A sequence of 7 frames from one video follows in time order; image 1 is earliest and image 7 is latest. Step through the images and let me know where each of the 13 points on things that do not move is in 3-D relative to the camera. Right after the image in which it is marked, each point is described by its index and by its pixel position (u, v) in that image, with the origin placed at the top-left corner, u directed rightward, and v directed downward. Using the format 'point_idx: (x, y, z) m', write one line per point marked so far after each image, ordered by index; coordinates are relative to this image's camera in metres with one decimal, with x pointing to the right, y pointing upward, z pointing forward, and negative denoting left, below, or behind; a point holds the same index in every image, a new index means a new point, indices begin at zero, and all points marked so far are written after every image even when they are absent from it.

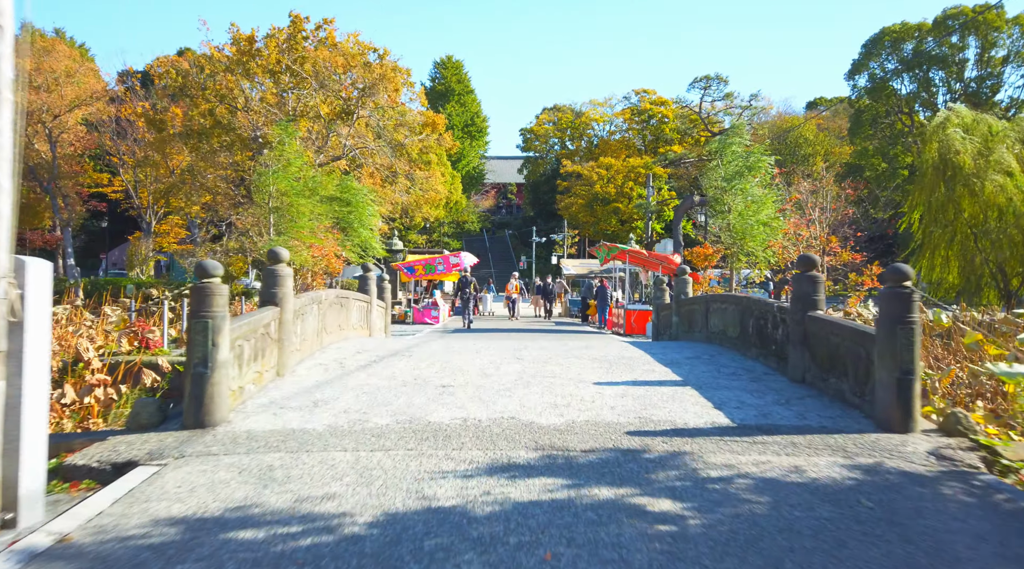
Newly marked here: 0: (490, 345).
0: (-0.2, -0.8, +10.6) m
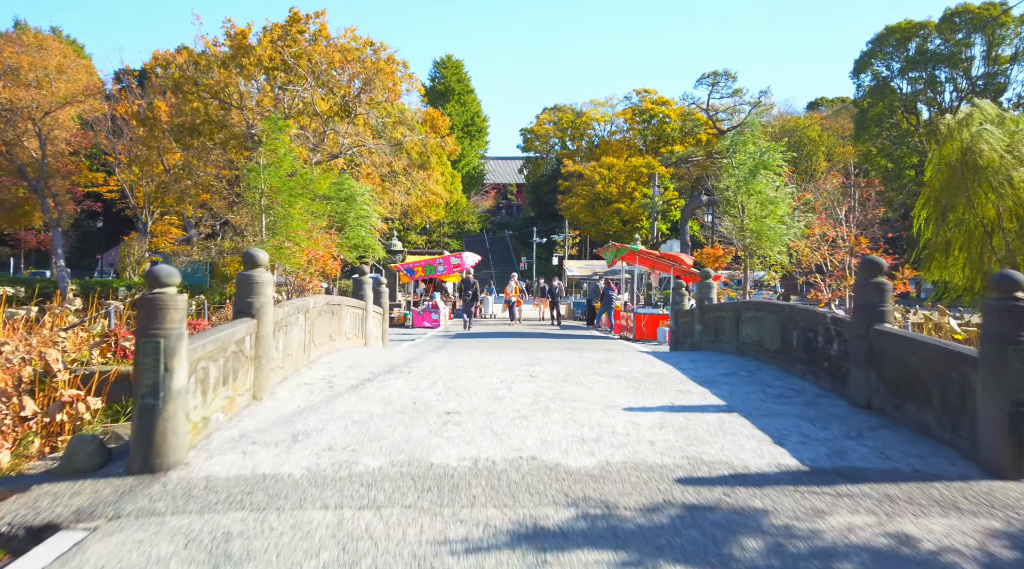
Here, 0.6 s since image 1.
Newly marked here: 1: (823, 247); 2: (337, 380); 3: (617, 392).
0: (-0.1, -0.8, +9.6) m
1: (+5.8, +0.7, +15.8) m
2: (-1.5, -0.8, +7.2) m
3: (+0.8, -0.9, +6.7) m
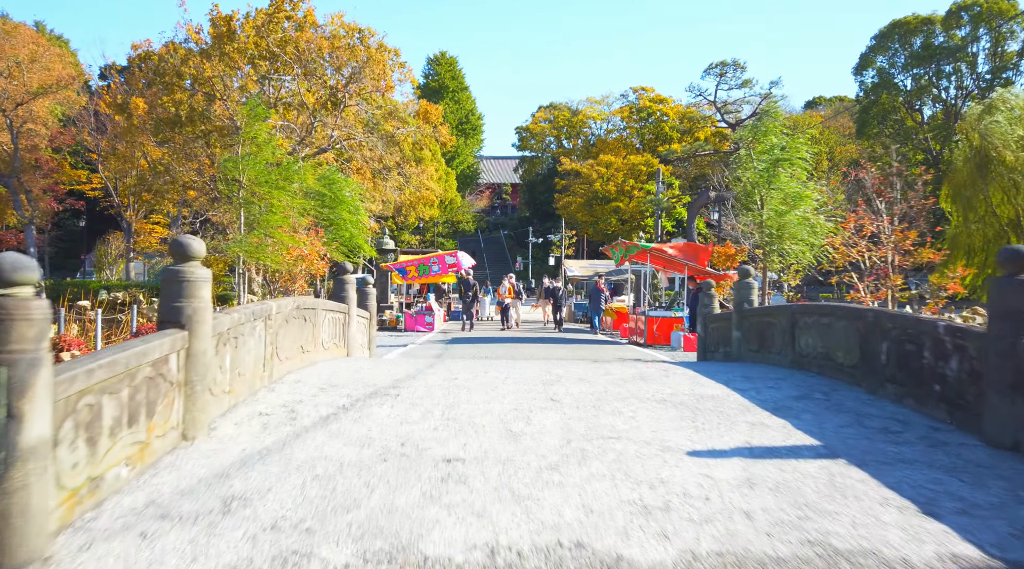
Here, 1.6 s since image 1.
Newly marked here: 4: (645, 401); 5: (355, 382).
0: (0.0, -0.8, +7.9) m
1: (+5.9, +0.7, +14.2) m
2: (-1.4, -0.8, +5.6) m
3: (+1.0, -0.9, +5.1) m
4: (+0.9, -0.8, +6.0) m
5: (-1.3, -0.8, +6.7) m
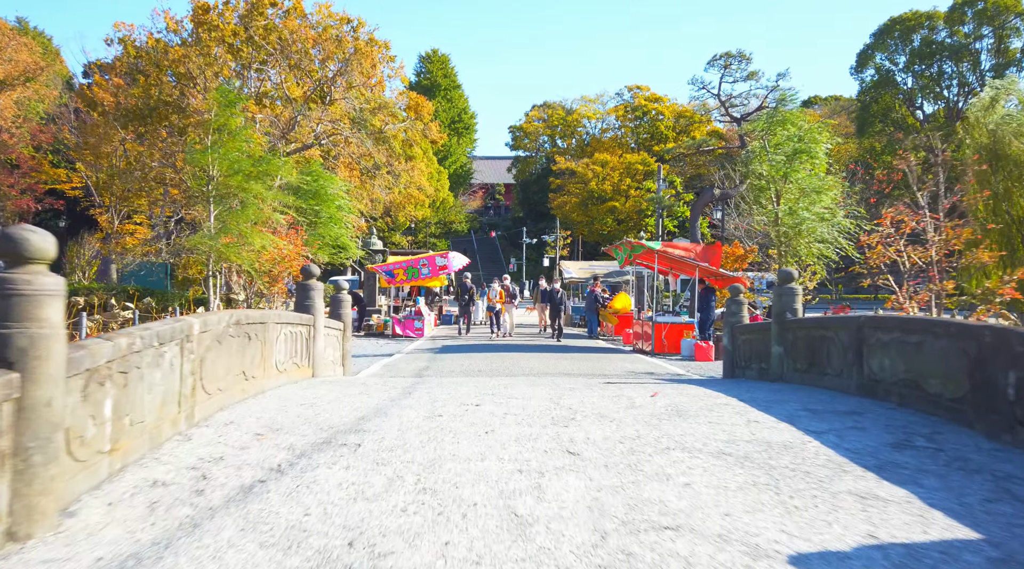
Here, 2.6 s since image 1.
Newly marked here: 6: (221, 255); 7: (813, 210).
0: (0.0, -0.9, +6.3) m
1: (+5.8, +0.7, +12.7) m
2: (-1.4, -0.9, +3.9) m
3: (+1.0, -0.9, +3.5) m
4: (+1.0, -0.9, +4.4) m
5: (-1.3, -0.8, +5.1) m
6: (-6.6, +0.7, +19.1) m
7: (+6.8, +1.7, +18.9) m
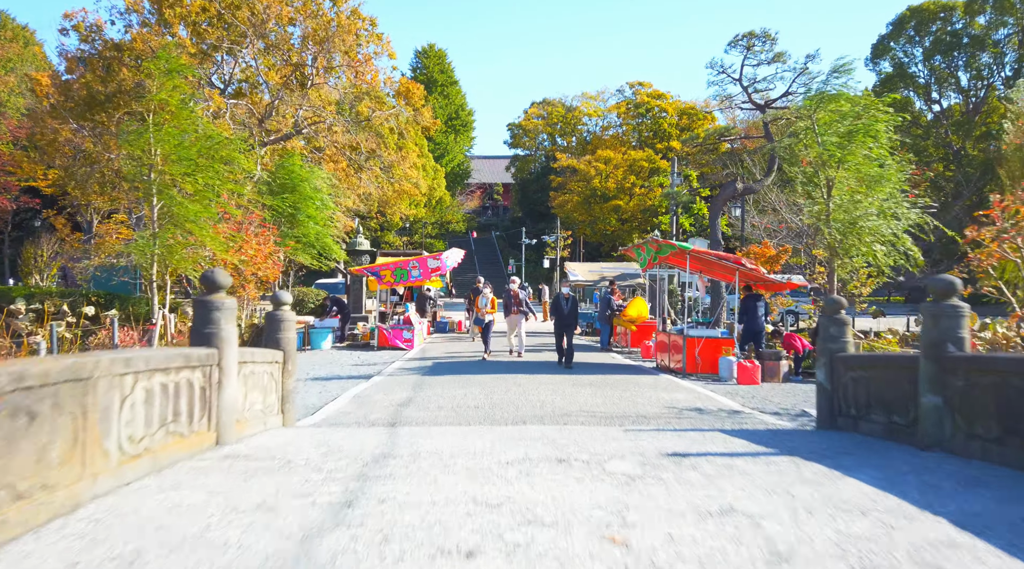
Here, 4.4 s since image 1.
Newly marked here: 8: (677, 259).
0: (0.0, -1.0, +3.4) m
1: (+5.9, +0.6, +9.8) m
2: (-1.3, -1.0, +1.0) m
3: (+1.1, -1.0, +0.6) m
4: (+1.0, -1.0, +1.5) m
5: (-1.2, -0.9, +2.2) m
6: (-6.6, +0.5, +16.2) m
7: (+6.9, +1.6, +16.1) m
8: (+3.2, +0.5, +16.1) m
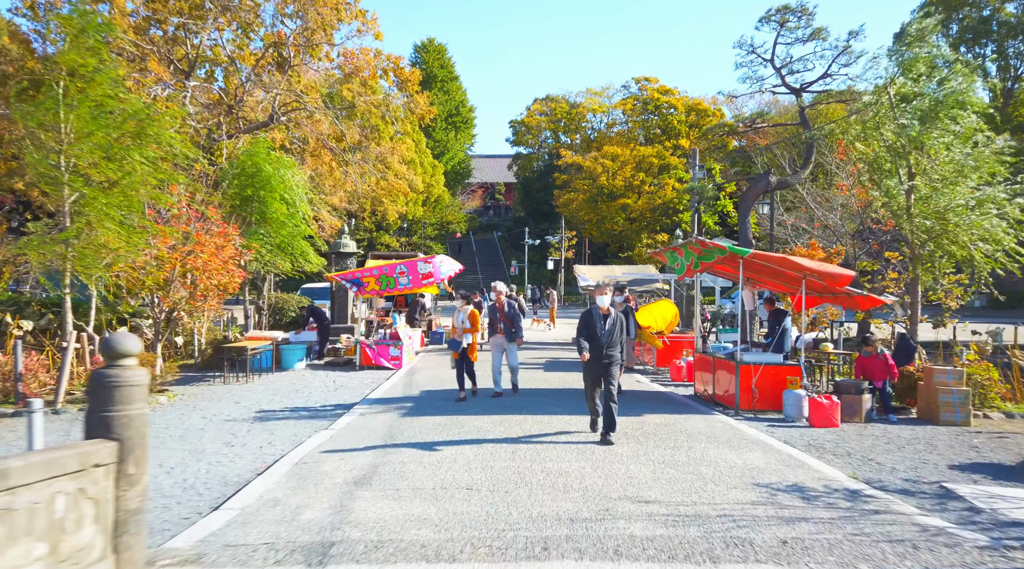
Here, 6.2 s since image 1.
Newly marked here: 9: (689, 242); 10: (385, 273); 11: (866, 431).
0: (+0.1, -1.1, +0.3) m
1: (+6.0, +0.4, +6.7) m
2: (-1.2, -1.1, -2.1) m
3: (+1.1, -1.2, -2.5) m
4: (+1.1, -1.1, -1.6) m
5: (-1.1, -1.1, -0.9) m
6: (-6.5, +0.4, +13.1) m
7: (+7.0, +1.4, +12.9) m
8: (+3.3, +0.3, +12.9) m
9: (+2.7, +0.7, +12.7) m
10: (-2.9, +0.3, +19.3) m
11: (+4.4, -1.8, +10.5) m
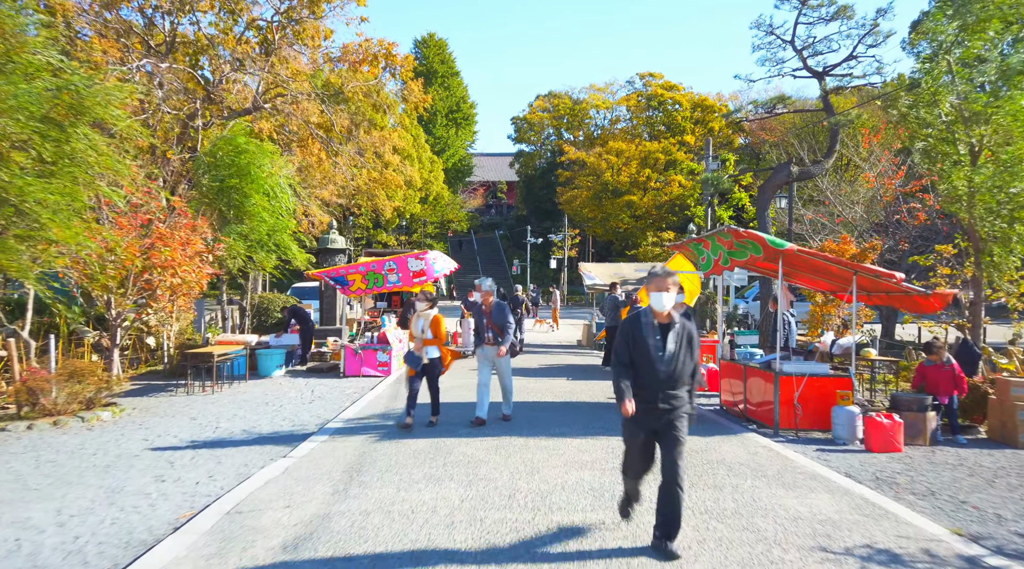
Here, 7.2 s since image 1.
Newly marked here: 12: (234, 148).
0: (+0.1, -1.1, -1.4) m
1: (+6.0, +0.4, +4.9) m
2: (-1.3, -1.1, -3.8) m
3: (+1.1, -1.1, -4.2) m
4: (+1.1, -1.1, -3.4) m
5: (-1.1, -1.1, -2.6) m
6: (-6.5, +0.4, +11.4) m
7: (+6.9, +1.4, +11.2) m
8: (+3.2, +0.3, +11.2) m
9: (+2.6, +0.7, +11.0) m
10: (-2.9, +0.3, +17.6) m
11: (+4.4, -1.8, +8.8) m
12: (-6.1, +3.0, +18.4) m
